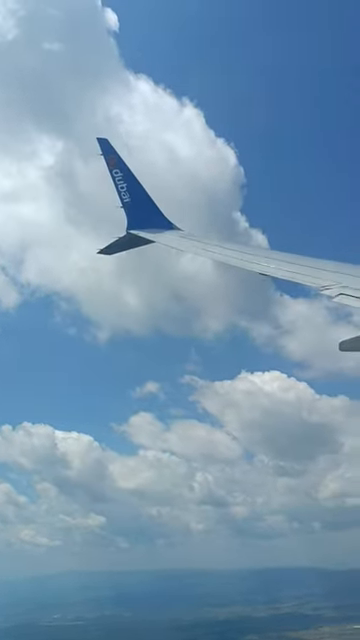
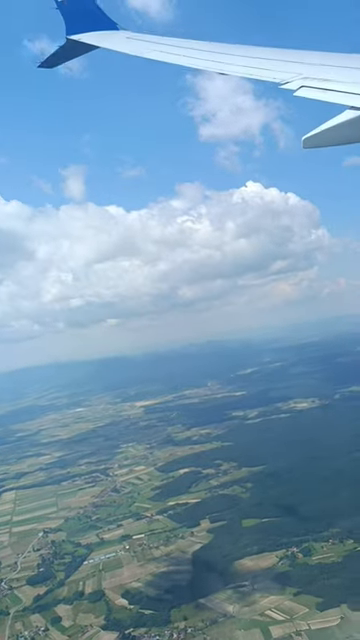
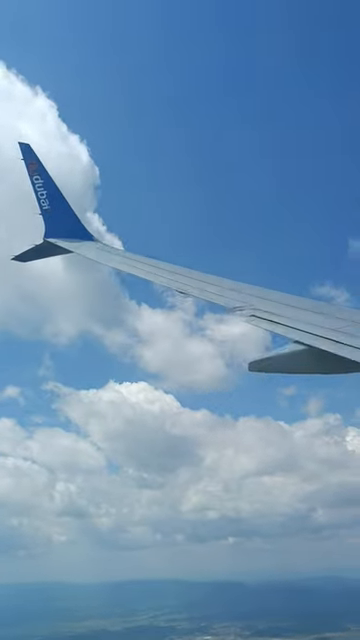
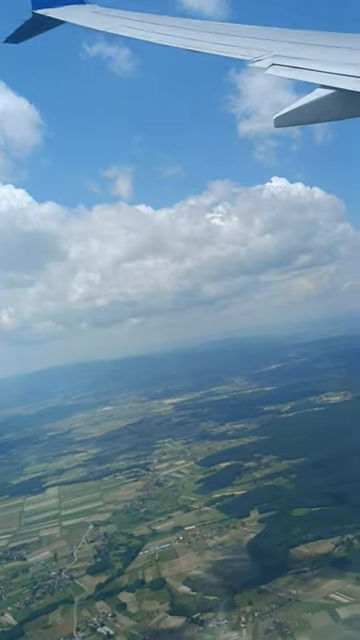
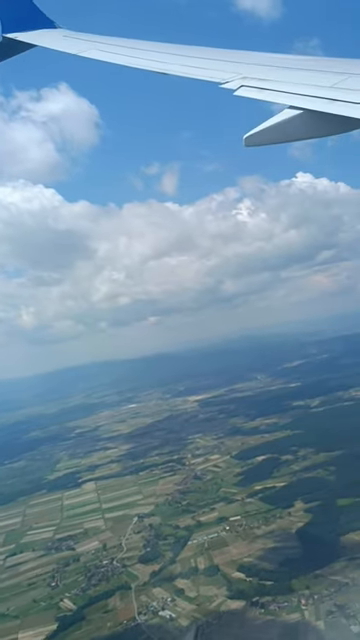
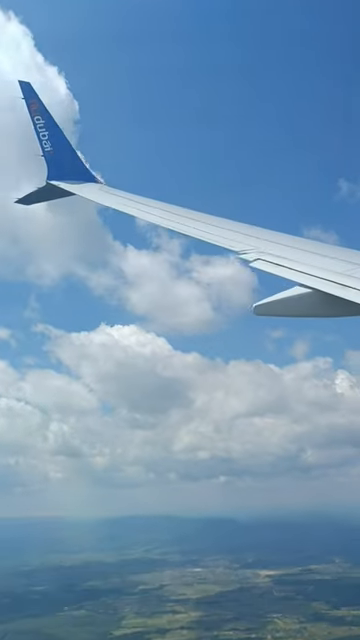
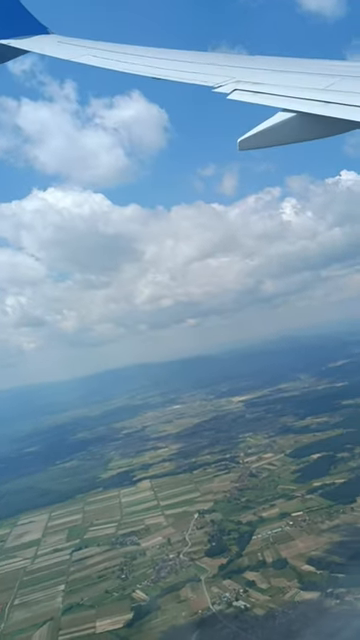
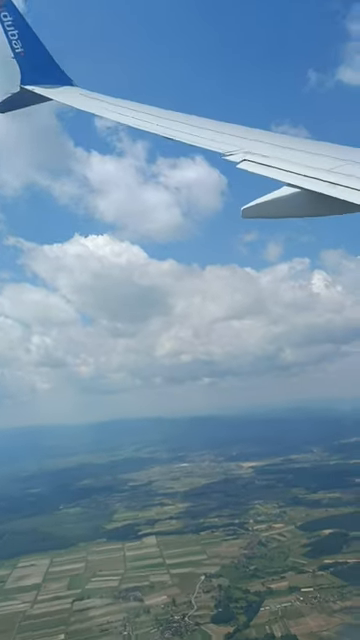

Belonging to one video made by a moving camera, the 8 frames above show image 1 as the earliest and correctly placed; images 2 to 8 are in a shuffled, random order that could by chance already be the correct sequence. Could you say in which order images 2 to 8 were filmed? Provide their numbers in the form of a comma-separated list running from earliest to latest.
3, 6, 8, 7, 5, 4, 2
